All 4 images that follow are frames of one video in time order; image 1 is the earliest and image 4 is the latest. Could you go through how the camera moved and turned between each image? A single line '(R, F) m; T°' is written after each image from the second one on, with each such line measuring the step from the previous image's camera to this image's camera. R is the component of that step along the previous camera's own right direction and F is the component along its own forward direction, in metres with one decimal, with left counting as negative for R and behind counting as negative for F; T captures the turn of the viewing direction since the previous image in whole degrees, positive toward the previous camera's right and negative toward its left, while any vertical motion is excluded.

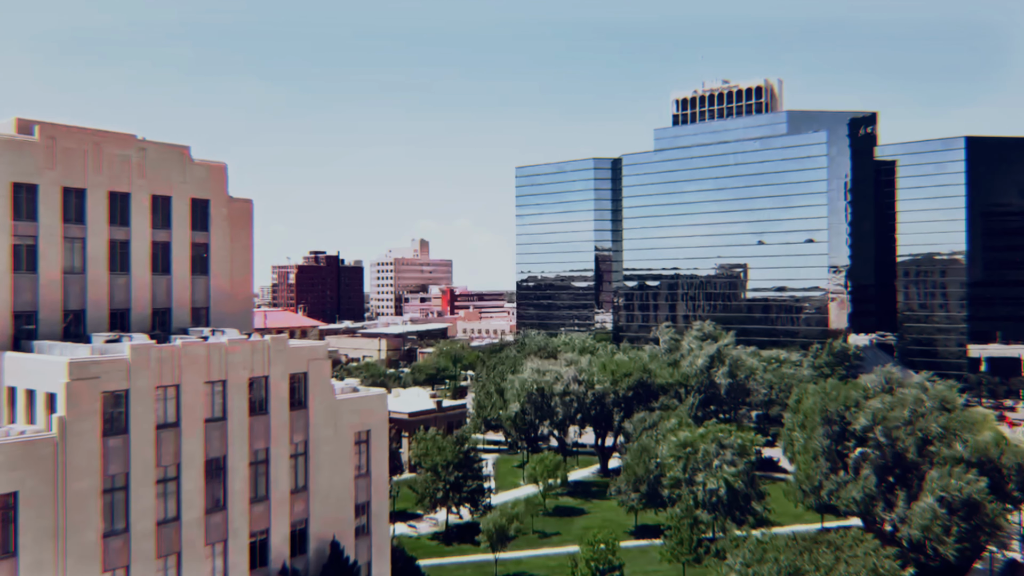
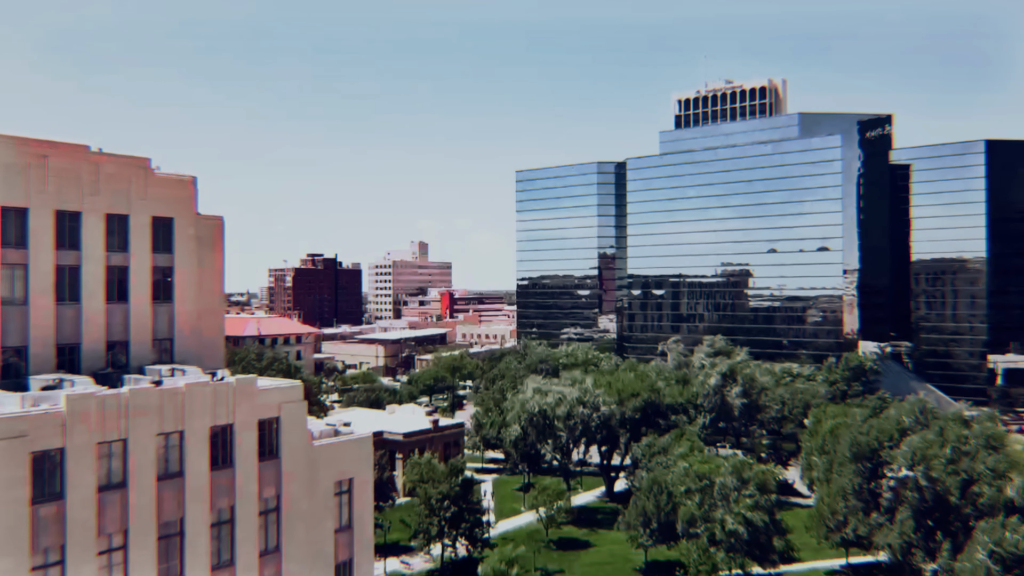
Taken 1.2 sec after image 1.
(0.0, +4.0) m; 0°
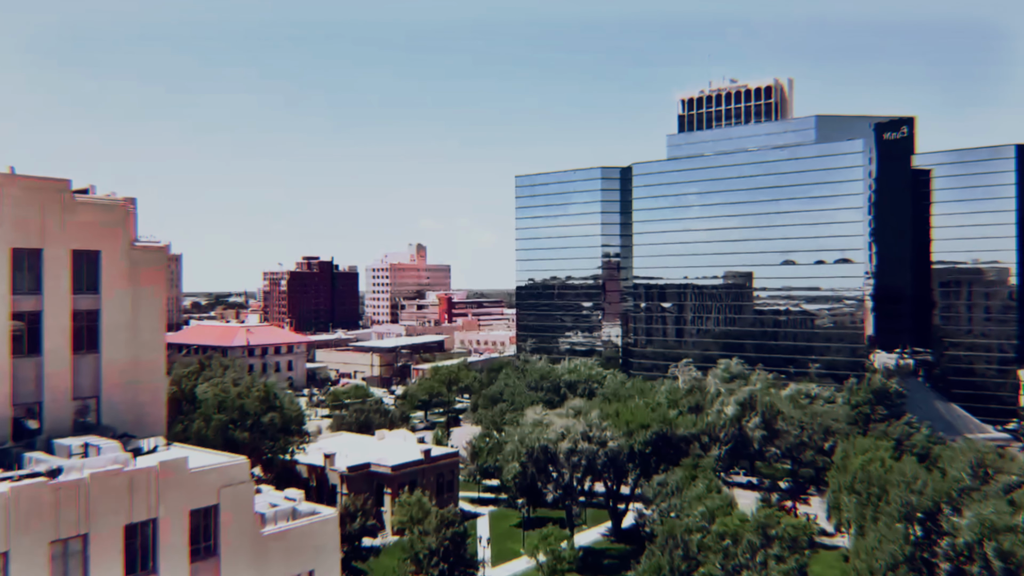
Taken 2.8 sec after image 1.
(+0.2, +5.7) m; 0°
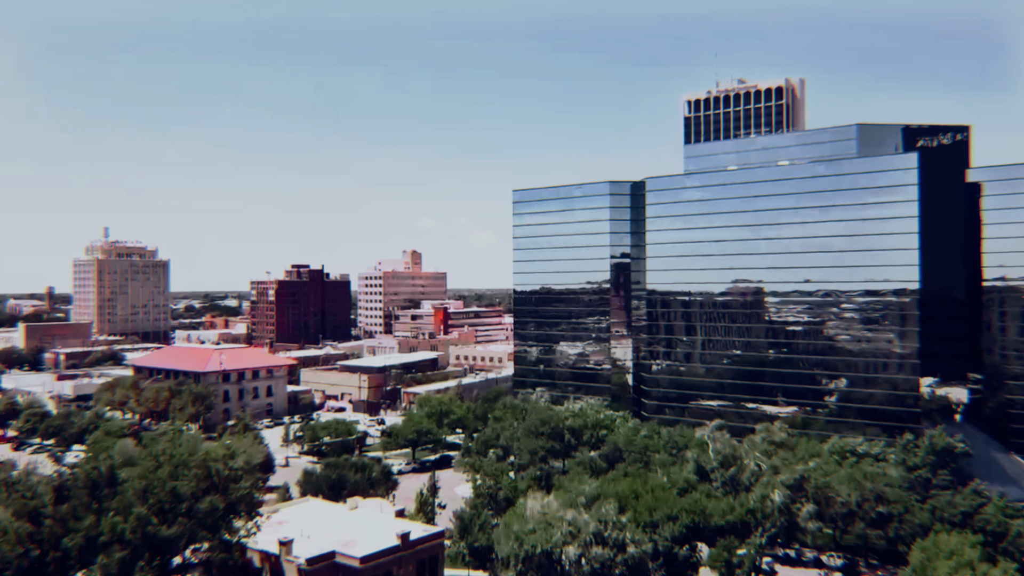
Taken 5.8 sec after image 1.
(+0.3, +11.6) m; 0°
